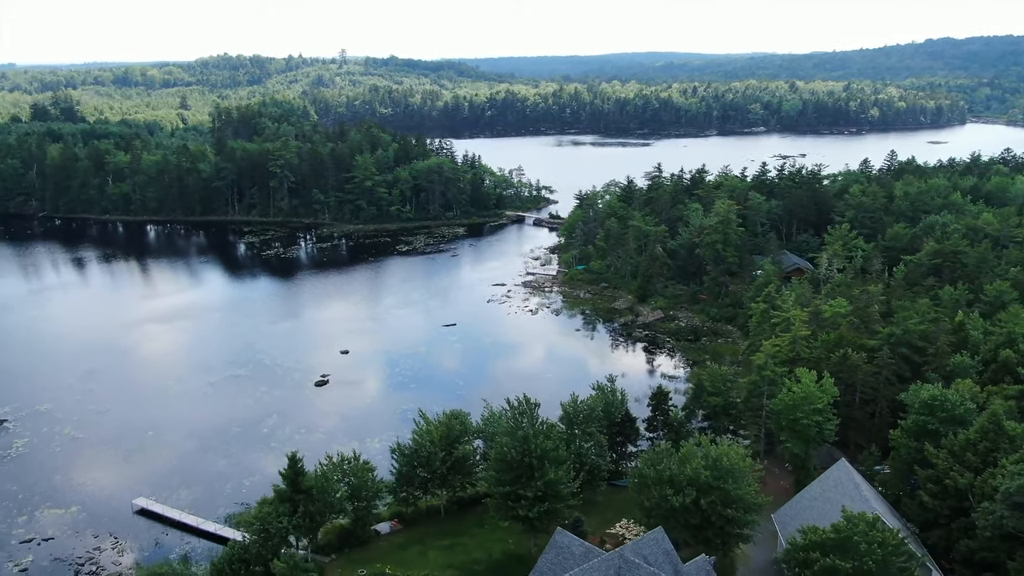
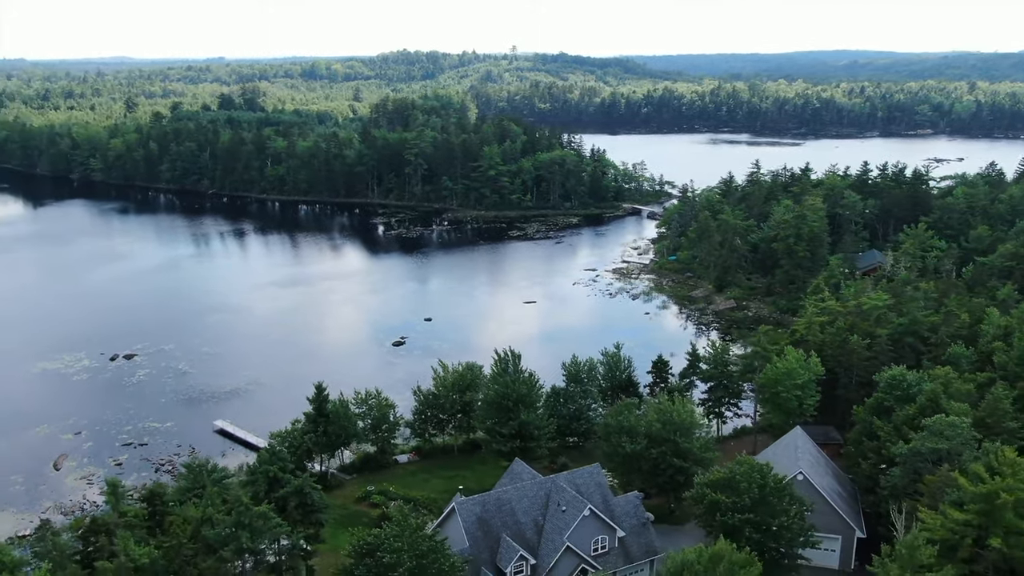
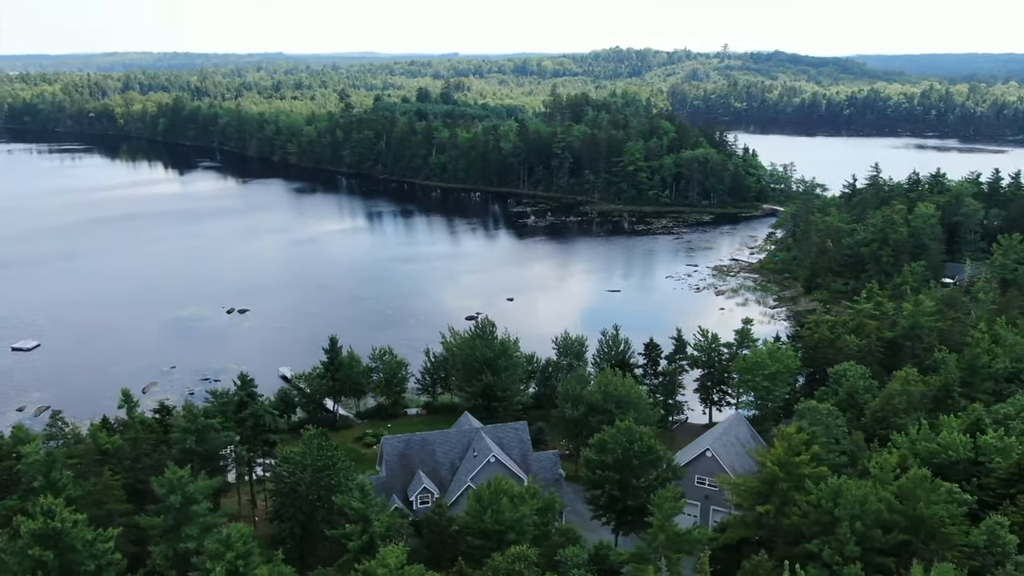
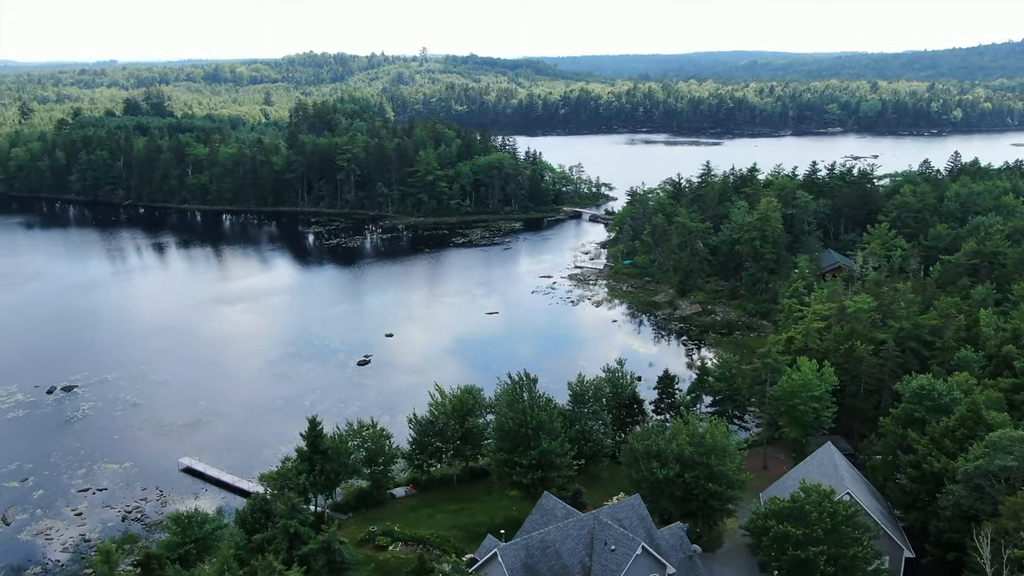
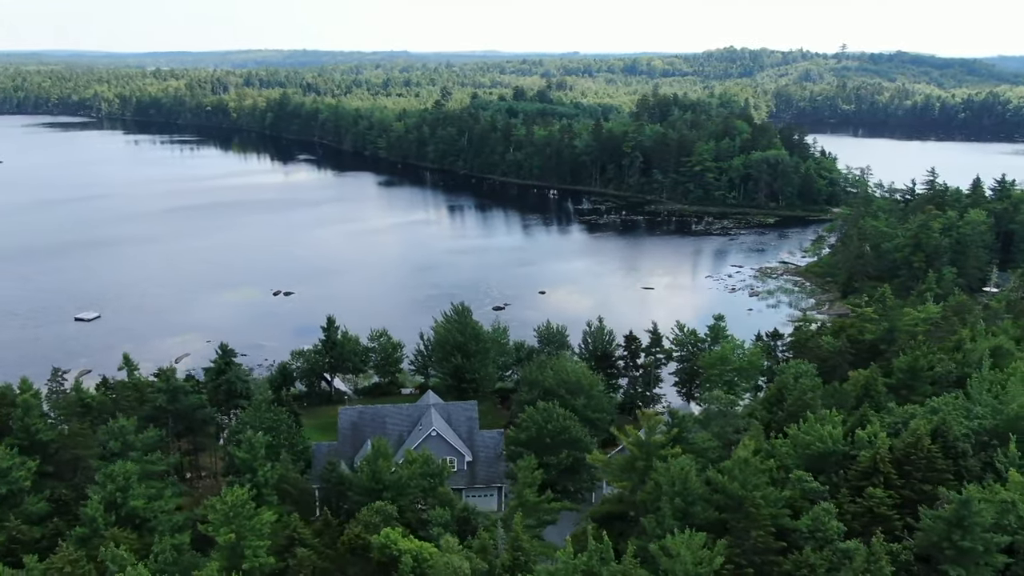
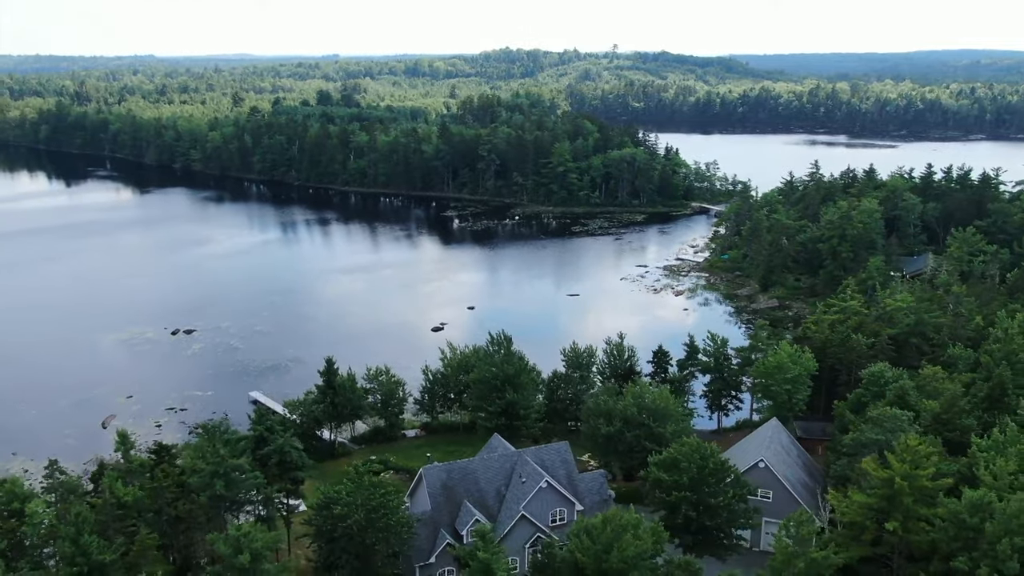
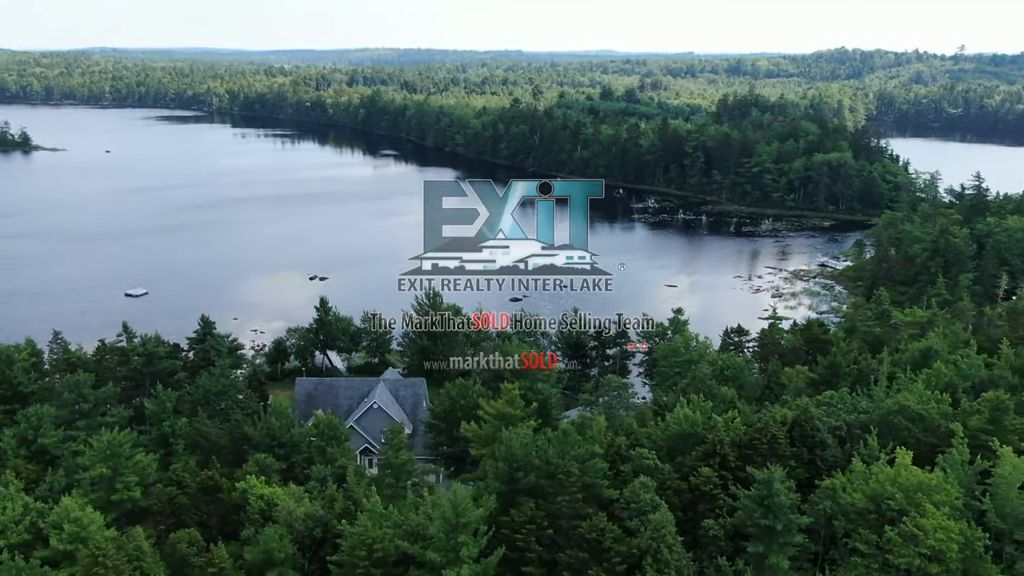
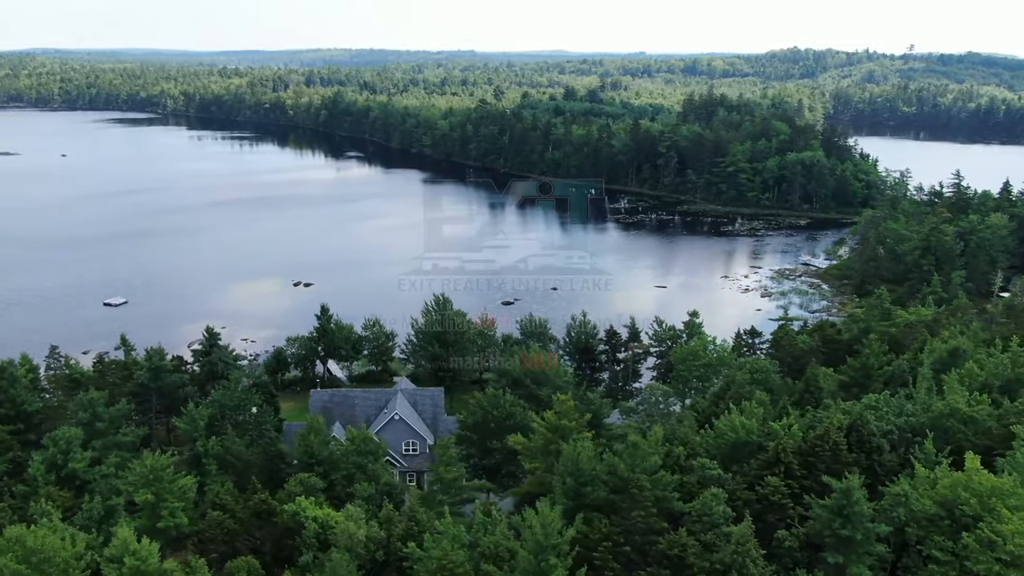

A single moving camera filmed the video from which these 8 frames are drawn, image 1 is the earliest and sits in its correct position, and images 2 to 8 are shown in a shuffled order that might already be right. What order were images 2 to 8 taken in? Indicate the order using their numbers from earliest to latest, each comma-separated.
4, 2, 6, 3, 5, 8, 7
